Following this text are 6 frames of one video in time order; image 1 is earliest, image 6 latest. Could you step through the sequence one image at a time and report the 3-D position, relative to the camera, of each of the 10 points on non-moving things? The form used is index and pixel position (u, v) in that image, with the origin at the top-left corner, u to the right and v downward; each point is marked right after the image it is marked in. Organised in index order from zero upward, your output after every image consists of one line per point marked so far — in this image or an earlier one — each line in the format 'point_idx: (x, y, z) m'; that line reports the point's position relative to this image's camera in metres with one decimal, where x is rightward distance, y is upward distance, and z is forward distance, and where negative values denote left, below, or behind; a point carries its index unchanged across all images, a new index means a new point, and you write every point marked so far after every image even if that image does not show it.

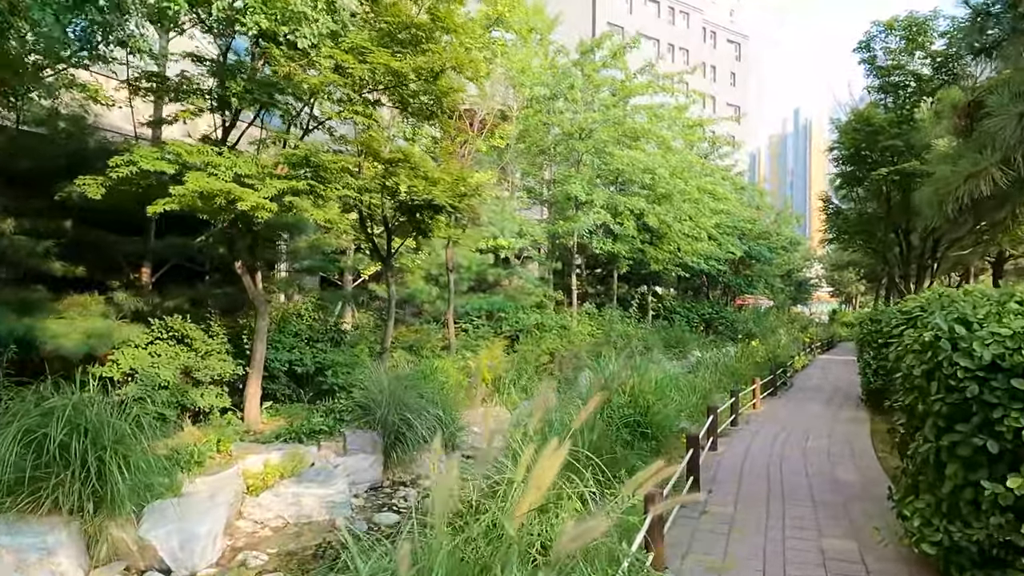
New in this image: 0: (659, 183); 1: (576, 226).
0: (+3.2, +2.3, +14.4) m
1: (+1.3, +1.2, +13.2) m
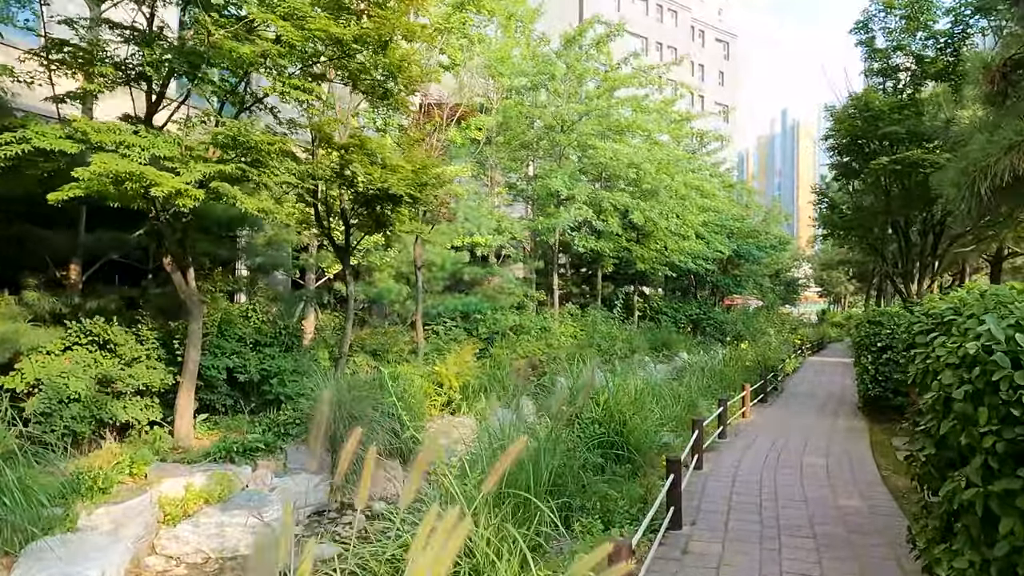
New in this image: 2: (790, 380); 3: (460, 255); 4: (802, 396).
0: (+2.7, +2.3, +13.8) m
1: (+0.9, +1.3, +12.6) m
2: (+4.8, -1.6, +11.4) m
3: (-0.9, +0.5, +11.0) m
4: (+4.2, -1.6, +9.7) m
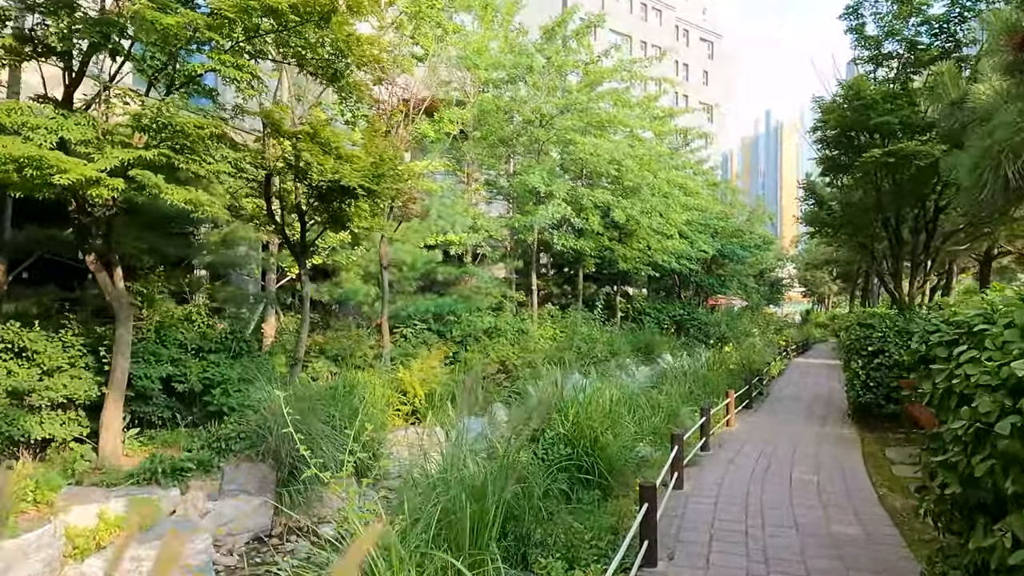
0: (+2.3, +2.3, +13.4) m
1: (+0.4, +1.2, +12.2) m
2: (+4.4, -1.6, +11.1) m
3: (-1.3, +0.5, +10.5) m
4: (+3.9, -1.6, +9.3) m
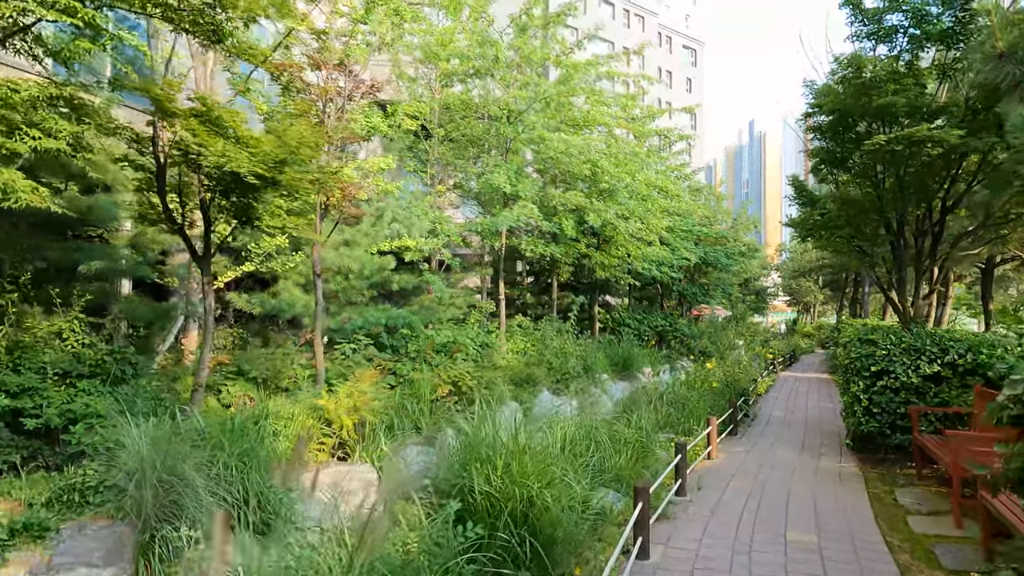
0: (+1.7, +2.1, +12.5) m
1: (-0.2, +1.1, +11.2) m
2: (+3.8, -1.7, +10.1) m
3: (-1.8, +0.4, +9.5) m
4: (+3.3, -1.7, +8.4) m
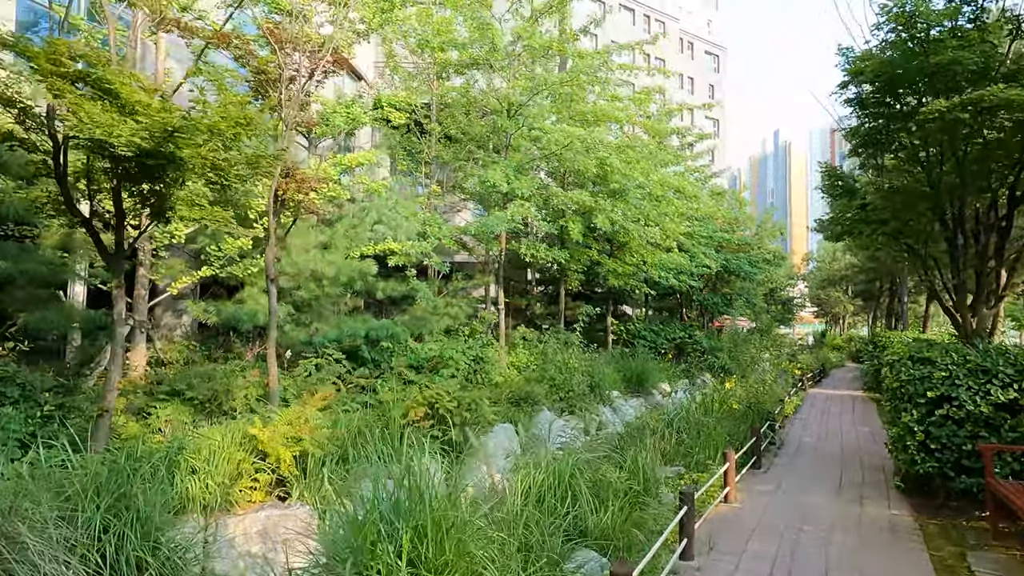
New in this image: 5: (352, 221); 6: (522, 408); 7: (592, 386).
0: (+1.7, +1.9, +11.5) m
1: (-0.2, +0.9, +10.2) m
2: (+3.8, -1.8, +9.0) m
3: (-1.9, +0.3, +8.5) m
4: (+3.2, -1.8, +7.3) m
5: (-2.1, +0.9, +9.0) m
6: (+0.1, -1.6, +9.2) m
7: (+1.3, -1.6, +10.7) m
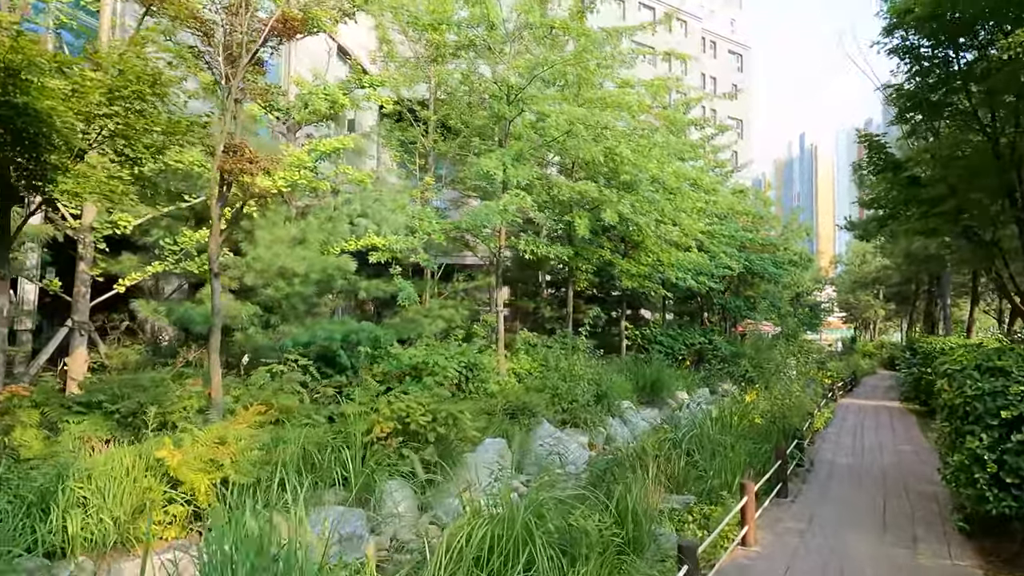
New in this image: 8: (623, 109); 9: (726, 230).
0: (+1.7, +1.9, +10.5) m
1: (-0.2, +1.0, +9.3) m
2: (+3.7, -1.8, +7.9) m
3: (-2.0, +0.3, +7.7) m
4: (+3.1, -1.8, +6.3) m
5: (-2.2, +0.9, +8.2) m
6: (+0.1, -1.6, +8.3) m
7: (+1.3, -1.6, +9.8) m
8: (+1.8, +3.0, +11.0) m
9: (+5.0, +1.4, +15.6) m
